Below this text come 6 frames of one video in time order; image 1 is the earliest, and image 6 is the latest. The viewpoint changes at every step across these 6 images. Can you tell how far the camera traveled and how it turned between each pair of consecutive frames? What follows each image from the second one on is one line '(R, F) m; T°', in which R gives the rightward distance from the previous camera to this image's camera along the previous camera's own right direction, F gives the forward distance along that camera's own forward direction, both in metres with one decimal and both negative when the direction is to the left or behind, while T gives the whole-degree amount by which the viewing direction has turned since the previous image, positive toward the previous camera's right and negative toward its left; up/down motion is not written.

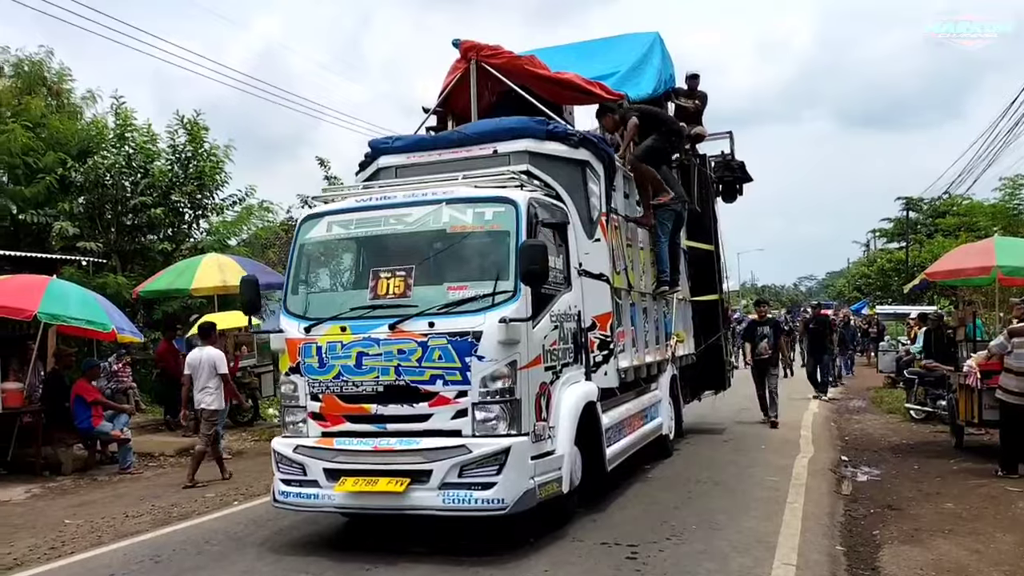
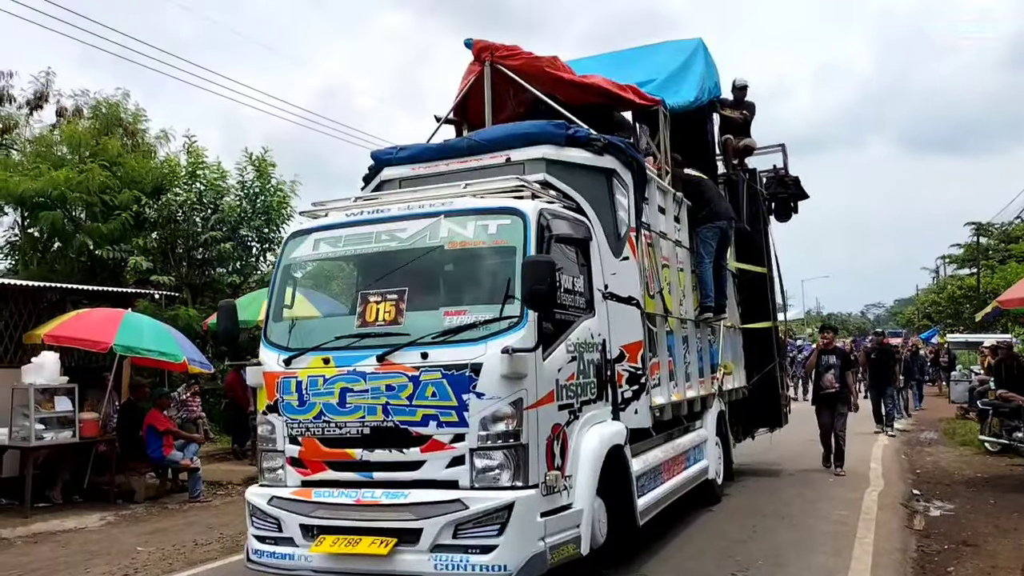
(+0.3, +0.9) m; -4°
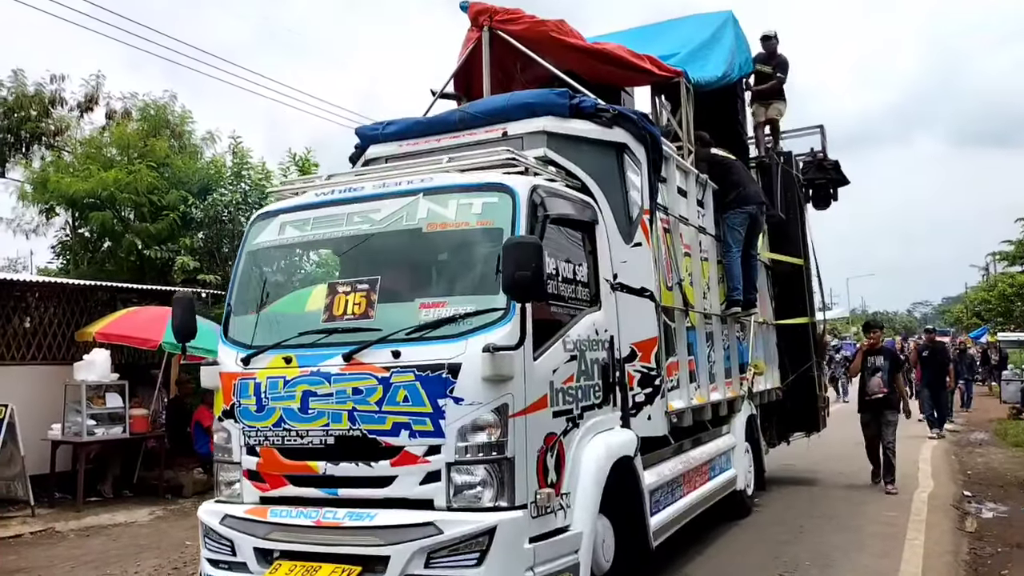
(+0.3, +0.7) m; -2°
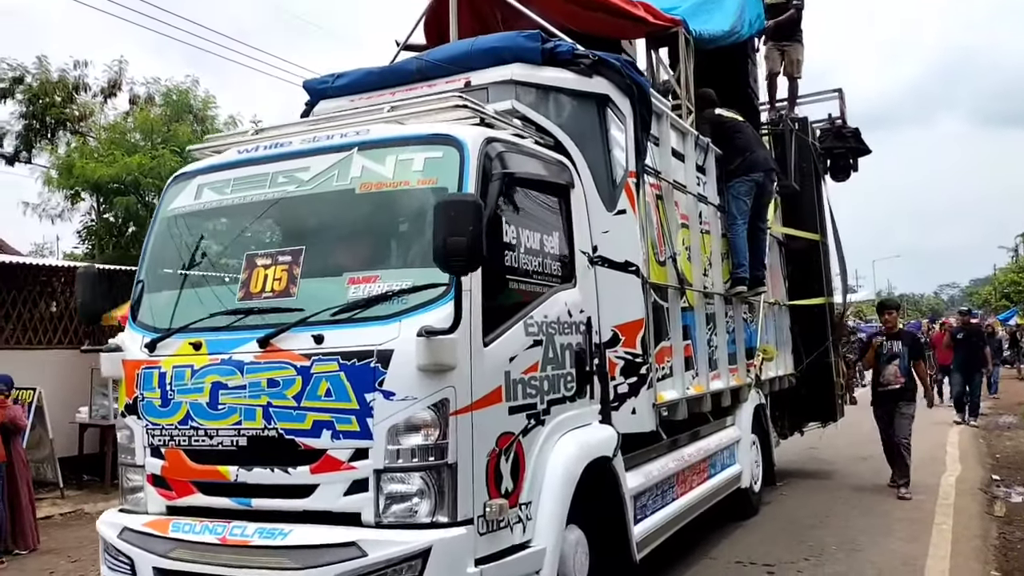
(+0.3, +0.7) m; -1°
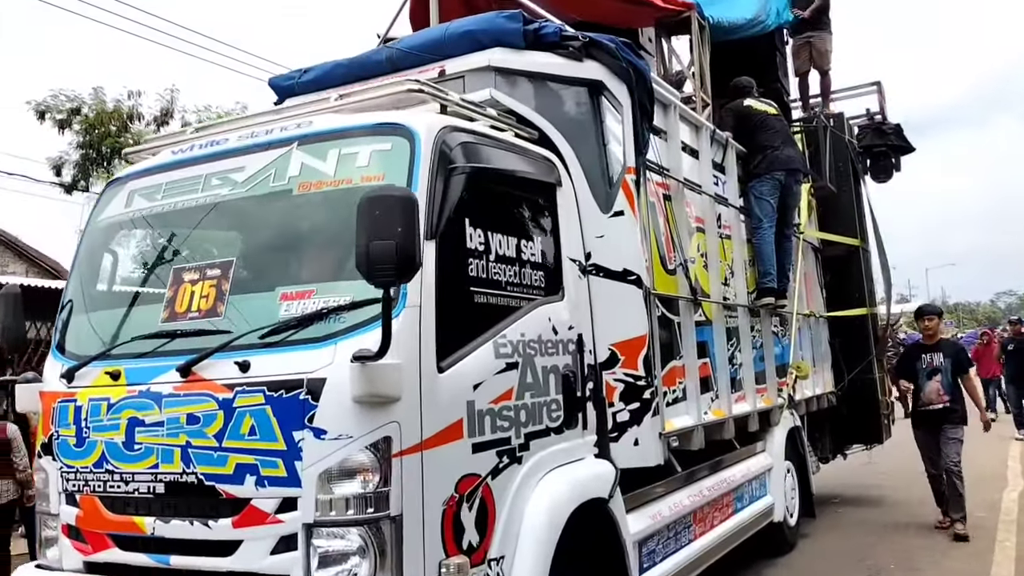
(+0.3, +0.6) m; -3°
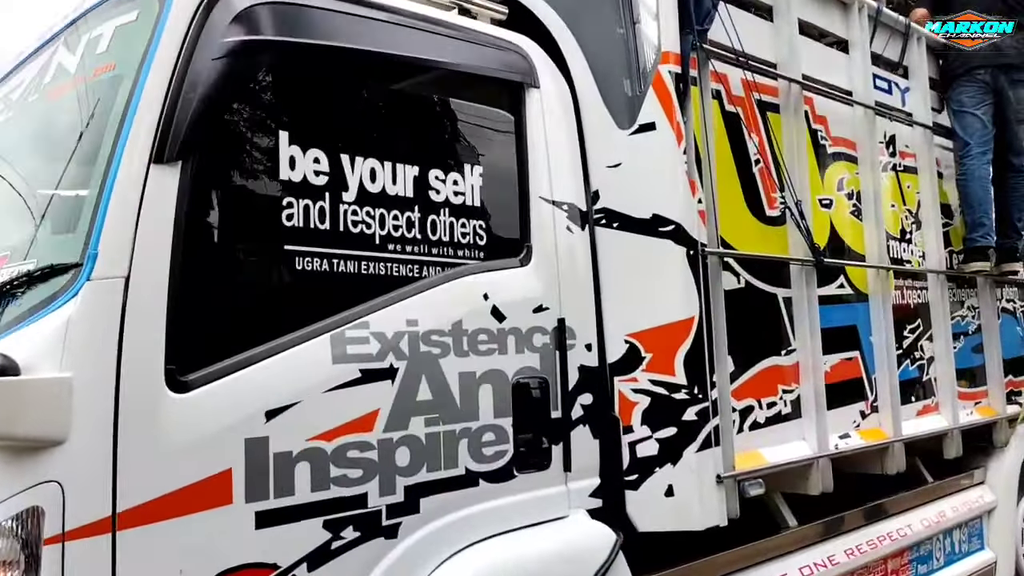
(+0.9, +1.6) m; -17°
